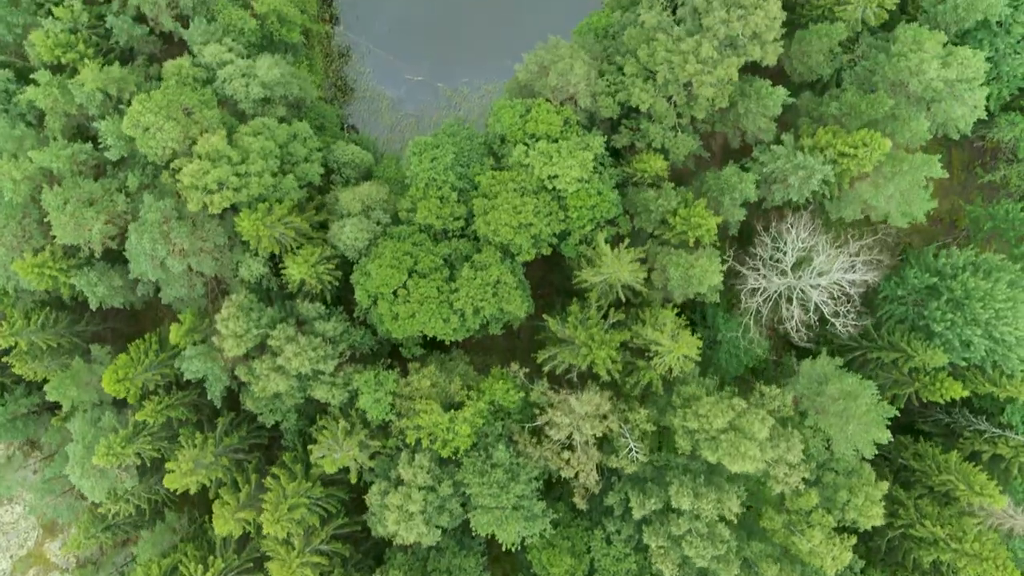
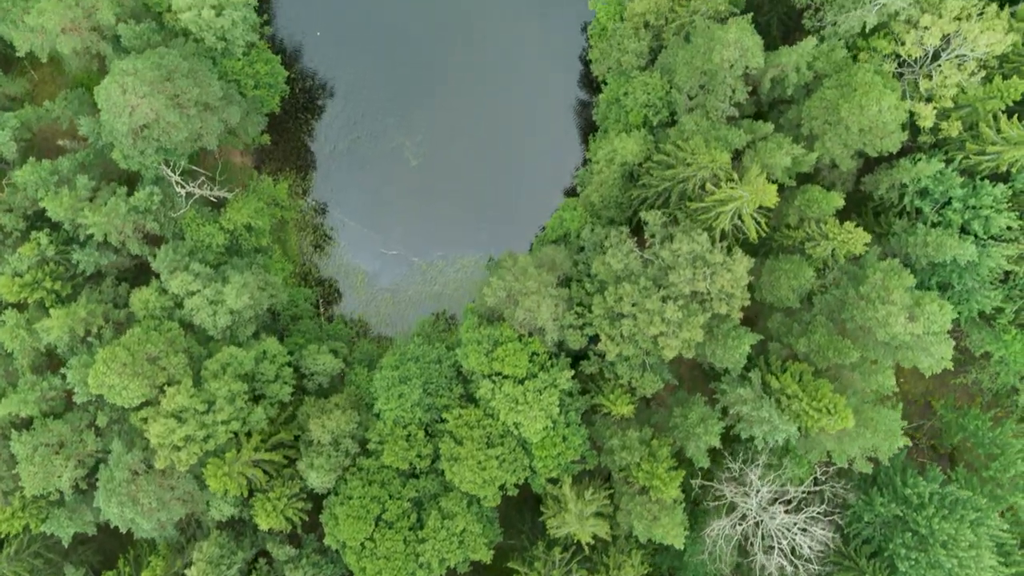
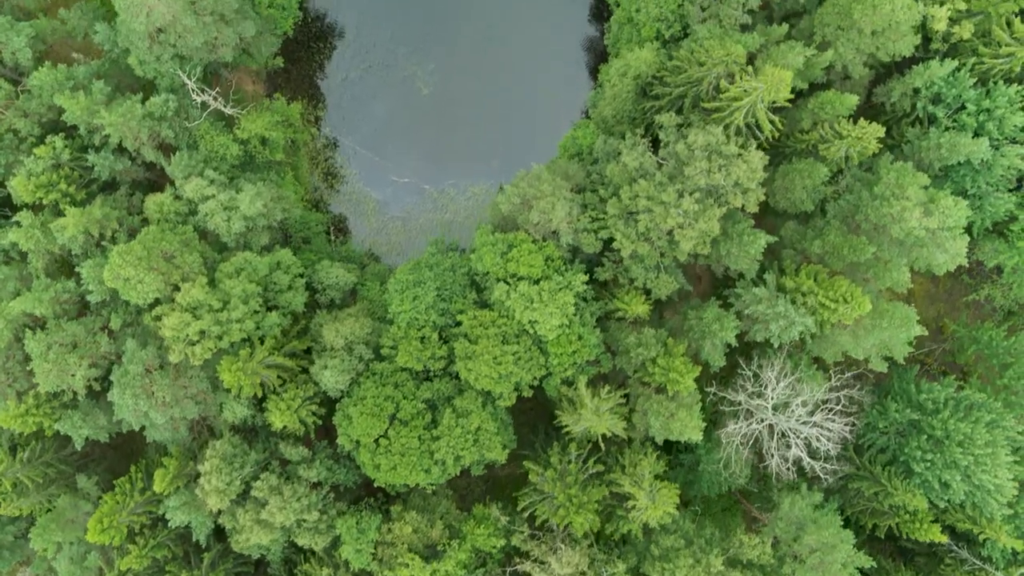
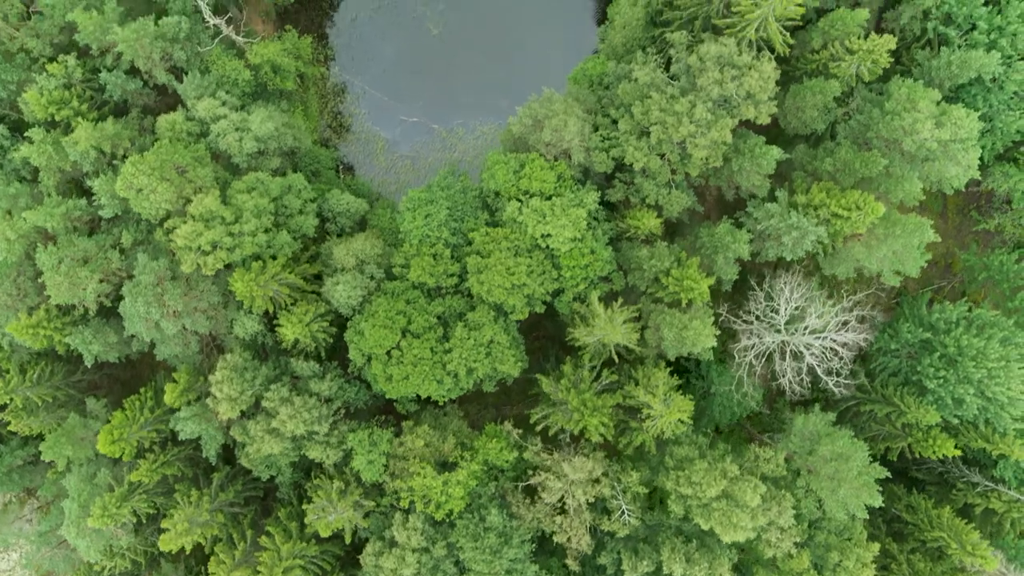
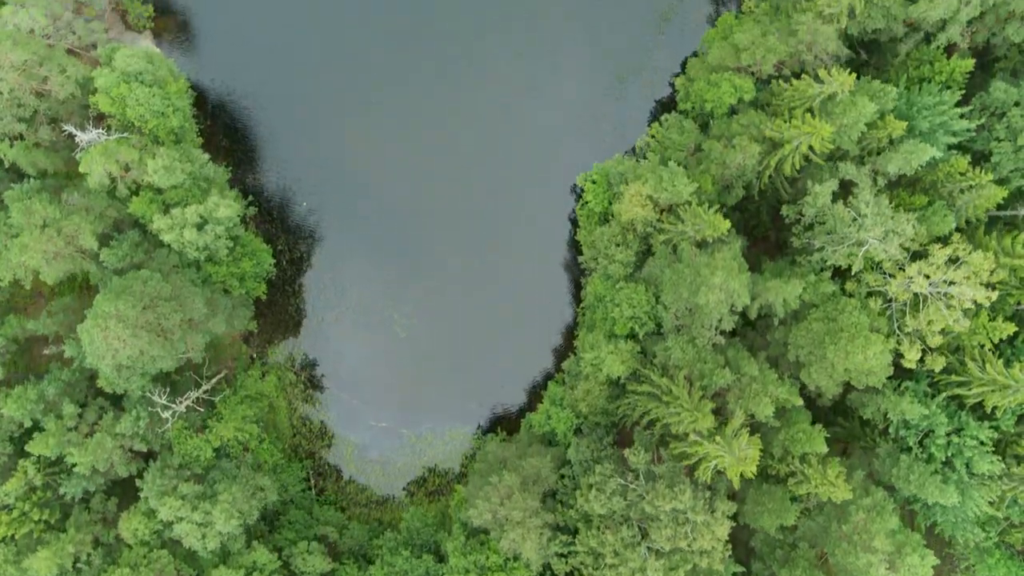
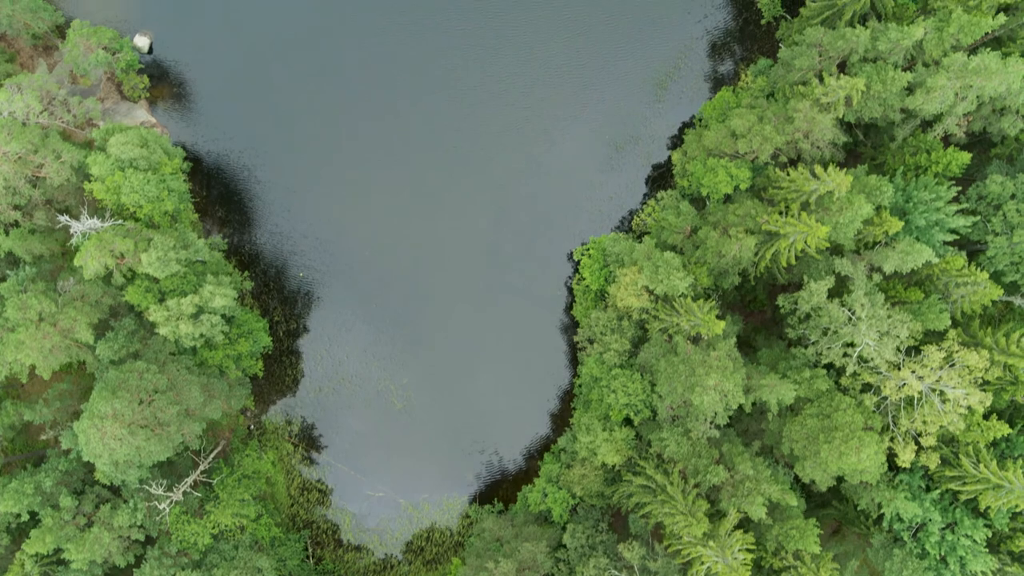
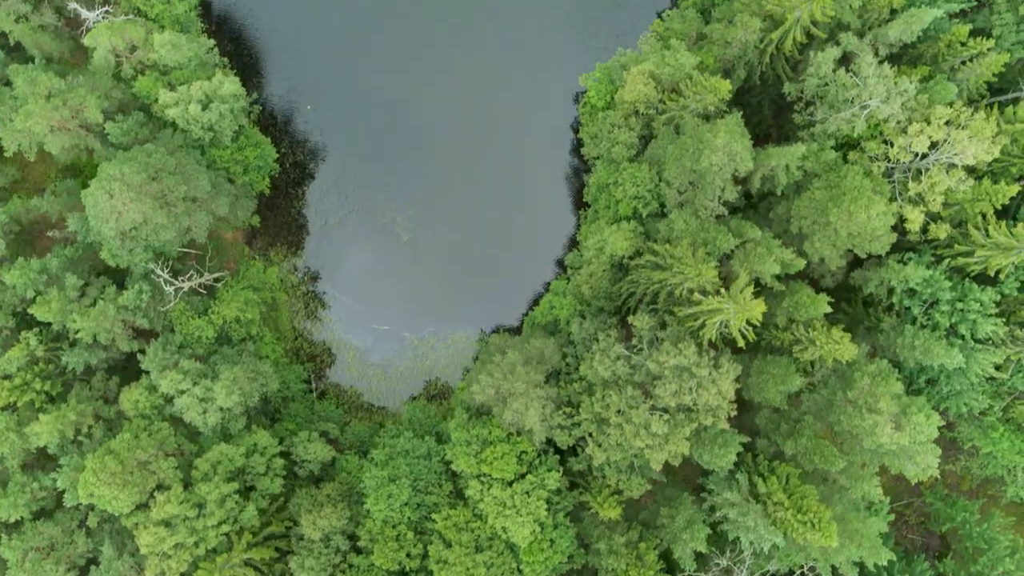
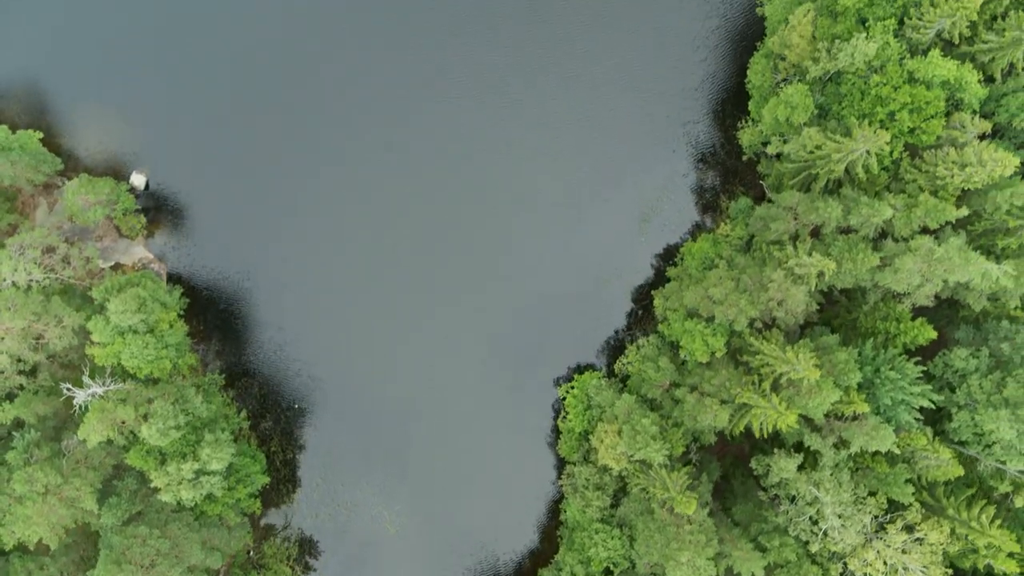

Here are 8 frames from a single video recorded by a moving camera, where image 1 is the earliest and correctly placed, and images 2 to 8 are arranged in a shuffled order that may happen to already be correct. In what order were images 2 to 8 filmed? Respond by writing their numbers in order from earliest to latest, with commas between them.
4, 3, 2, 7, 5, 6, 8
